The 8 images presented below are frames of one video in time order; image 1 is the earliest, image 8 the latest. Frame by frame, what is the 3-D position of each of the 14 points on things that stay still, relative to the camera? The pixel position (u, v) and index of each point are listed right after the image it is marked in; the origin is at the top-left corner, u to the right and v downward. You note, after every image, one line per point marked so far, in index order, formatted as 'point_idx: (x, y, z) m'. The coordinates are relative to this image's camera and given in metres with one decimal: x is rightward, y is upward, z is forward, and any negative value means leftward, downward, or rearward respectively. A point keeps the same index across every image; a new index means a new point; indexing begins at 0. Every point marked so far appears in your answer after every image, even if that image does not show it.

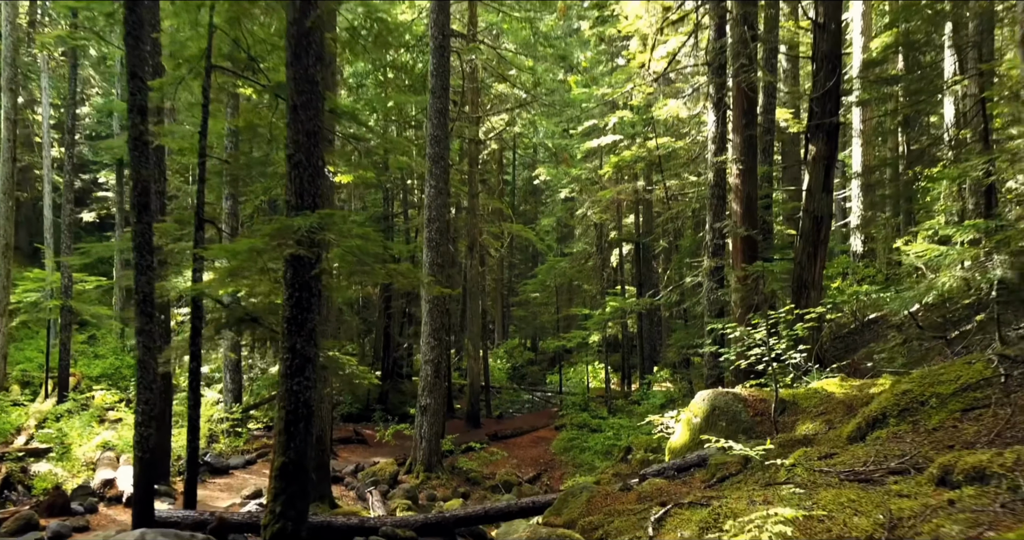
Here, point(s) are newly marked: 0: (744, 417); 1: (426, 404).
0: (+2.0, -1.3, +6.3) m
1: (-1.3, -2.1, +11.5) m
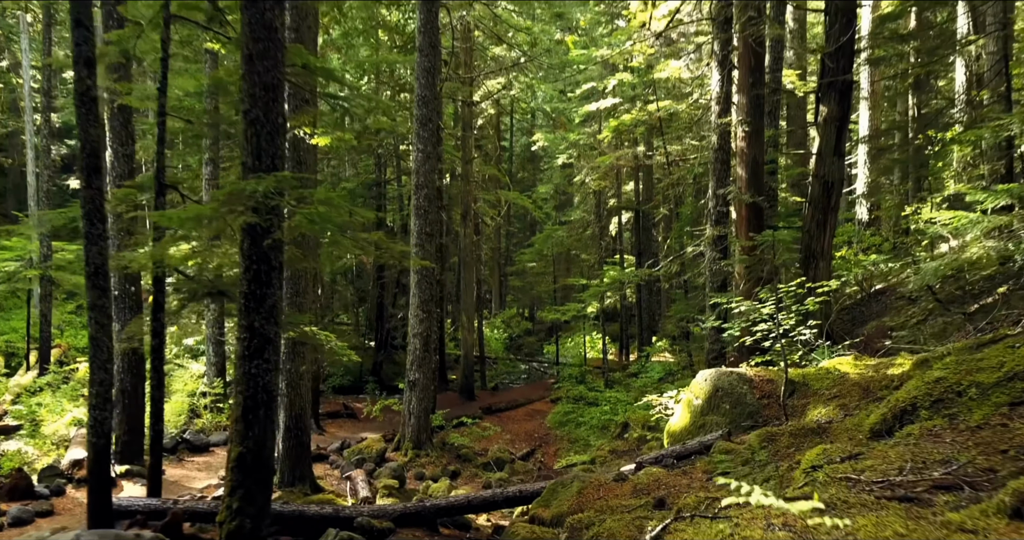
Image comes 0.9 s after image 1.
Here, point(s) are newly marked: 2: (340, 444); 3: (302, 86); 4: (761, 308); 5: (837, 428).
0: (+1.9, -1.0, +5.8) m
1: (-1.5, -1.6, +11.0) m
2: (-2.6, -2.6, +11.2) m
3: (-1.9, +1.7, +6.7) m
4: (+2.2, -0.3, +6.6) m
5: (+2.0, -1.0, +4.5) m
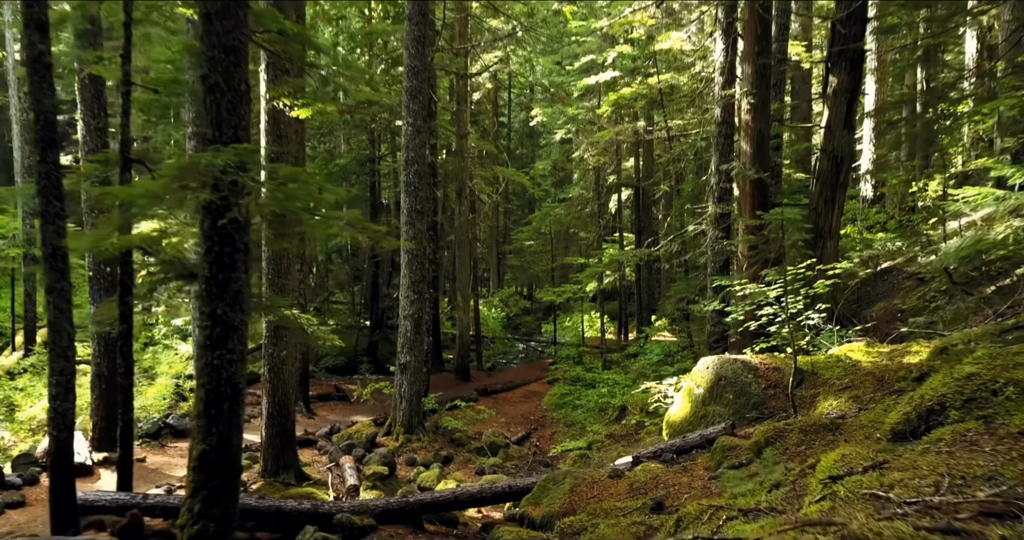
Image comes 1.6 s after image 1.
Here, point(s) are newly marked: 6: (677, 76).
0: (+1.8, -0.9, +5.5) m
1: (-1.5, -1.3, +10.6) m
2: (-2.7, -2.3, +10.8) m
3: (-2.0, +1.8, +6.2) m
4: (+2.1, -0.2, +6.3) m
5: (+1.9, -0.9, +4.1) m
6: (+3.0, +3.6, +13.6) m
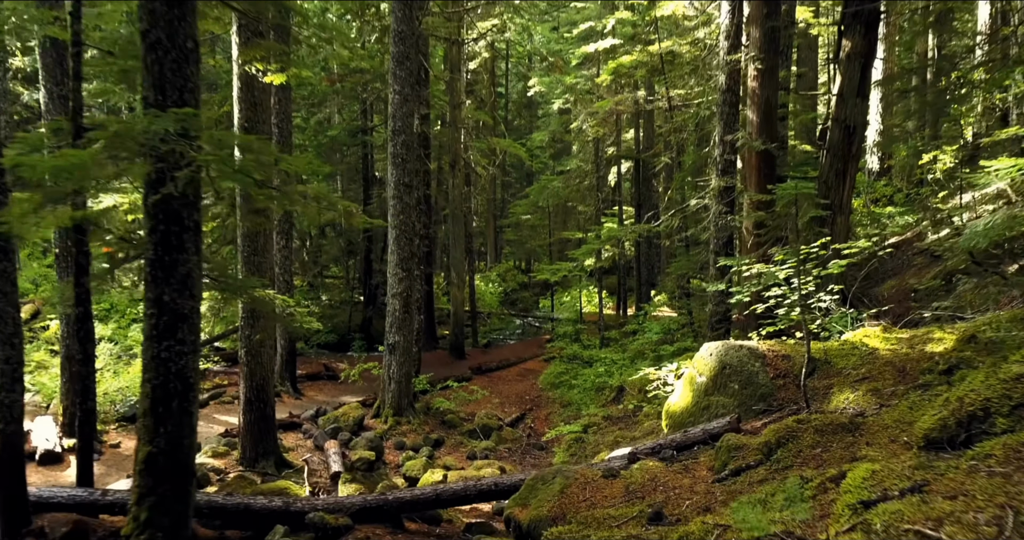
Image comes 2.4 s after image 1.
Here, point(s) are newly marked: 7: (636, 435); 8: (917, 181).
0: (+1.7, -0.7, +5.0) m
1: (-1.6, -1.0, +10.2) m
2: (-2.8, -2.0, +10.4) m
3: (-2.1, +2.0, +5.7) m
4: (+2.1, 0.0, +5.8) m
5: (+1.8, -0.8, +3.7) m
6: (+2.9, +4.0, +13.0) m
7: (+1.4, -1.9, +8.5) m
8: (+7.7, +1.7, +14.1) m
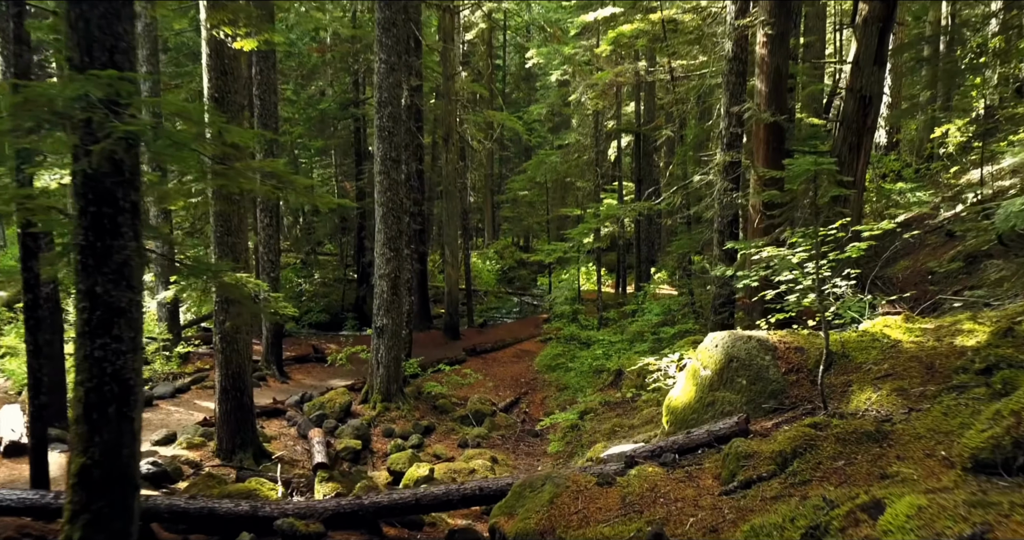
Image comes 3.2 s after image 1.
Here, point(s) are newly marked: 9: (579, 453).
0: (+1.6, -0.6, +4.6) m
1: (-1.7, -0.7, +9.8) m
2: (-2.9, -1.7, +10.0) m
3: (-2.2, +2.1, +5.2) m
4: (+2.0, +0.1, +5.3) m
5: (+1.7, -0.7, +3.2) m
6: (+2.8, +4.3, +12.4) m
7: (+1.3, -1.7, +8.1) m
8: (+7.6, +2.1, +13.6) m
9: (+0.7, -2.0, +8.1) m
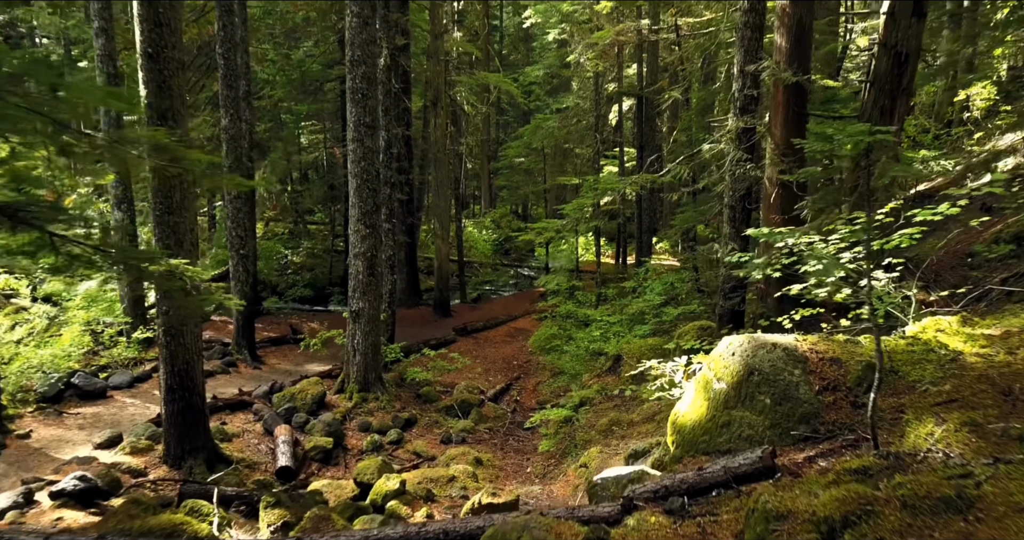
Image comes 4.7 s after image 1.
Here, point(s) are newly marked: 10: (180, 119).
0: (+1.5, -0.6, +3.7) m
1: (-1.8, -0.5, +8.9) m
2: (-3.0, -1.4, +9.2) m
3: (-2.3, +2.2, +4.2) m
4: (+1.8, +0.2, +4.4) m
5: (+1.6, -0.8, +2.4) m
6: (+2.7, +4.7, +11.3) m
7: (+1.2, -1.5, +7.3) m
8: (+7.5, +2.6, +12.6) m
9: (+0.6, -1.8, +7.3) m
10: (-2.7, +1.3, +6.1) m
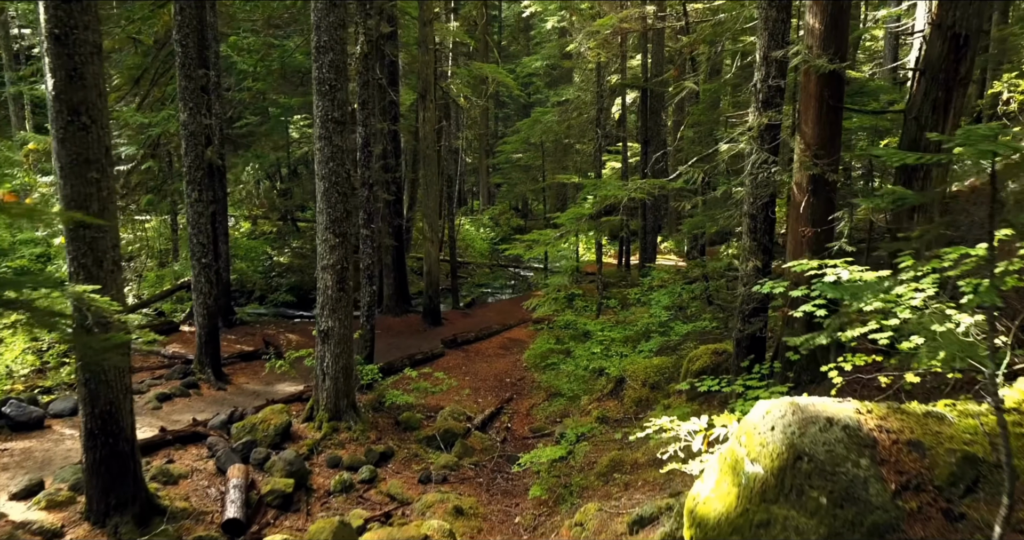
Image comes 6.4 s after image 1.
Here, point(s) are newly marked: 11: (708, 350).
0: (+1.3, -0.8, +2.7) m
1: (-2.0, -0.6, +7.9) m
2: (-3.1, -1.6, +8.3) m
3: (-2.4, +2.0, +3.2) m
4: (+1.7, 0.0, +3.4) m
5: (+1.4, -1.0, +1.4) m
6: (+2.6, +4.6, +10.2) m
7: (+1.1, -1.7, +6.3) m
8: (+7.4, +2.4, +11.6) m
9: (+0.5, -2.0, +6.3) m
10: (-2.9, +1.1, +5.1) m
11: (+2.1, -0.8, +7.7) m
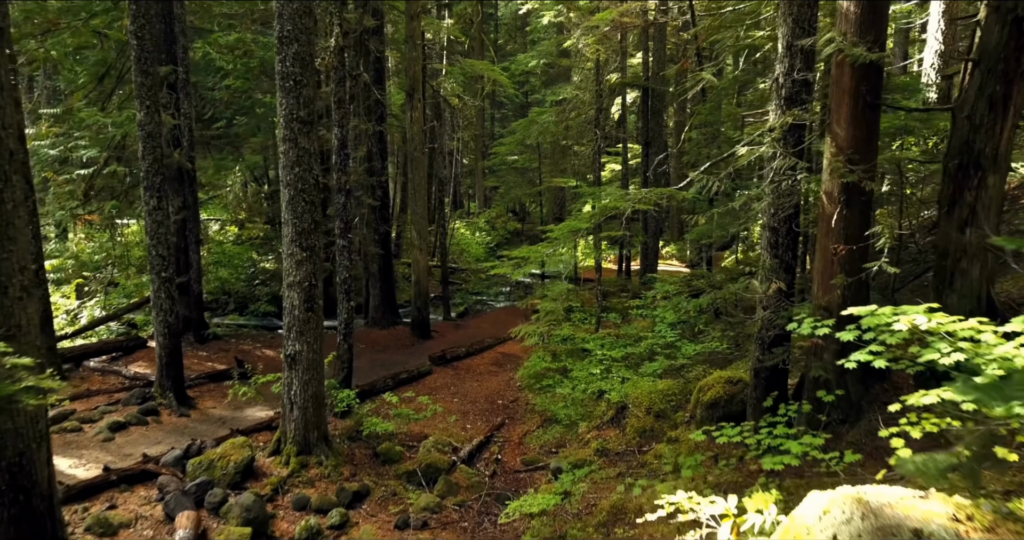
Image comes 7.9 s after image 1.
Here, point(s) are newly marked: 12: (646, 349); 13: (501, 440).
0: (+1.2, -1.0, +1.9) m
1: (-2.1, -0.8, +7.1) m
2: (-3.2, -1.7, +7.4) m
3: (-2.5, +1.8, +2.4) m
4: (+1.6, -0.2, +2.6) m
5: (+1.3, -1.1, +0.6) m
6: (+2.5, +4.4, +9.4) m
7: (+1.0, -1.8, +5.4) m
8: (+7.3, +2.3, +10.8) m
9: (+0.4, -2.1, +5.5) m
10: (-3.0, +0.9, +4.3) m
11: (+1.9, -1.0, +6.9) m
12: (+1.7, -0.9, +9.3) m
13: (-0.1, -2.0, +8.6) m
